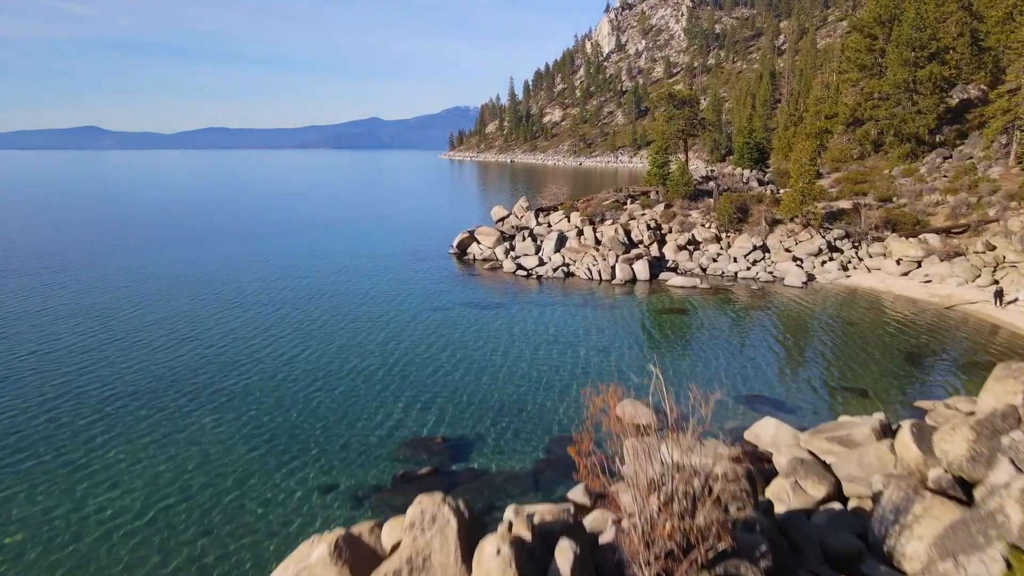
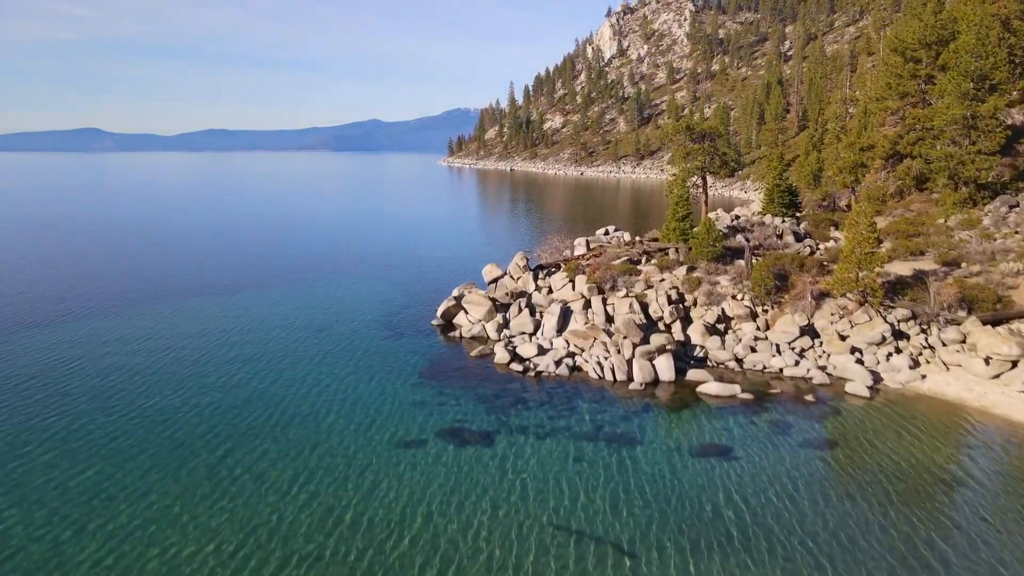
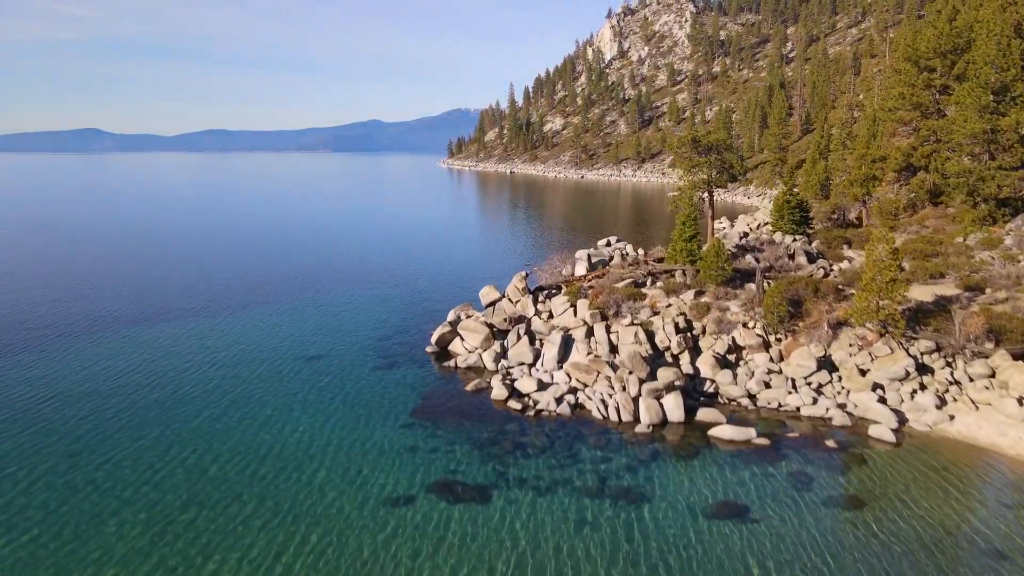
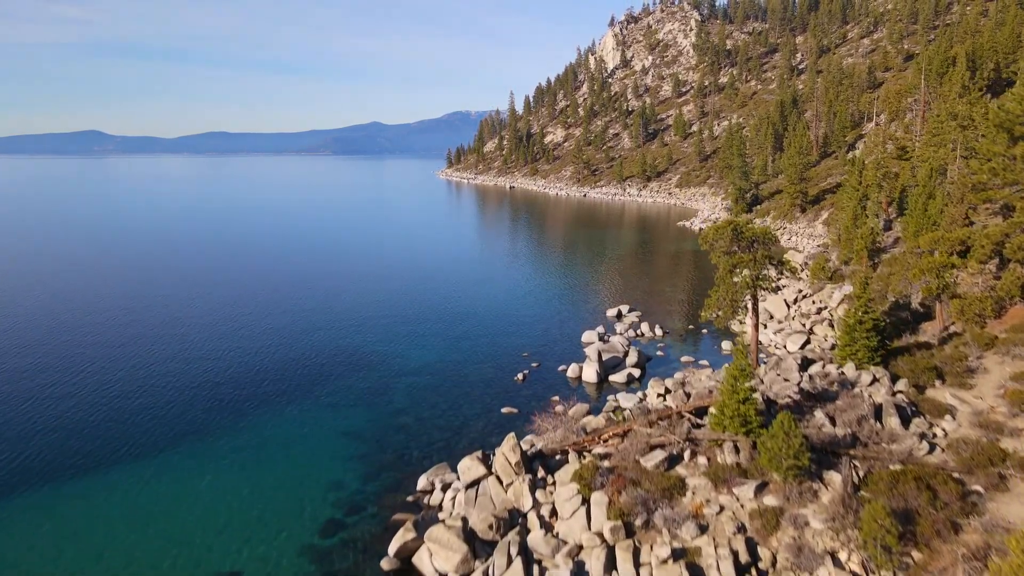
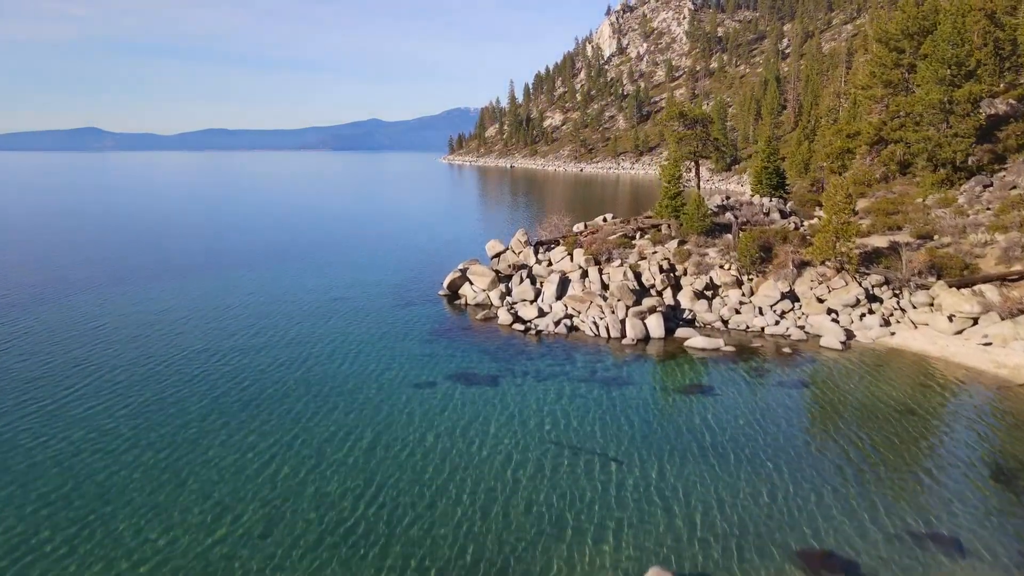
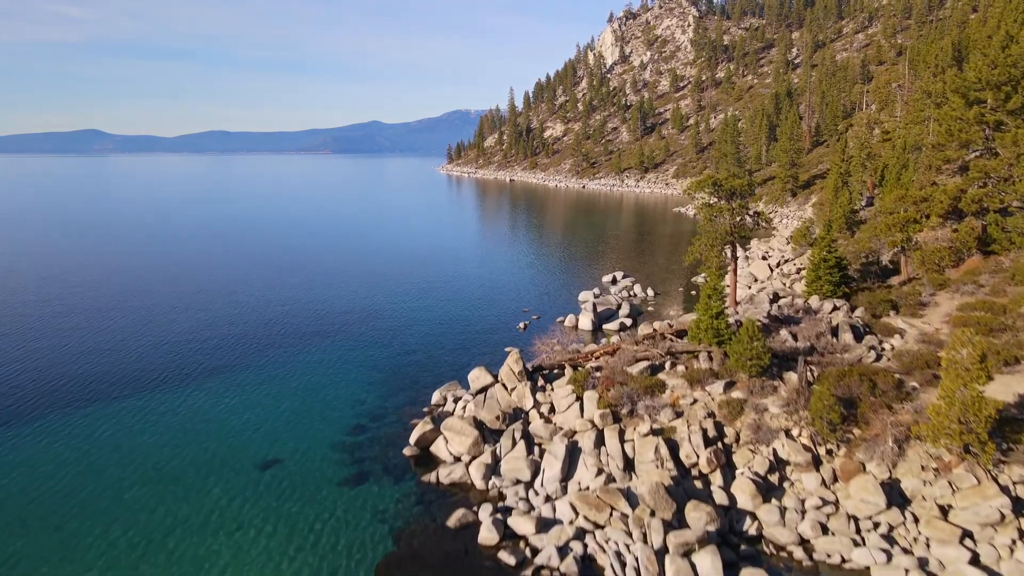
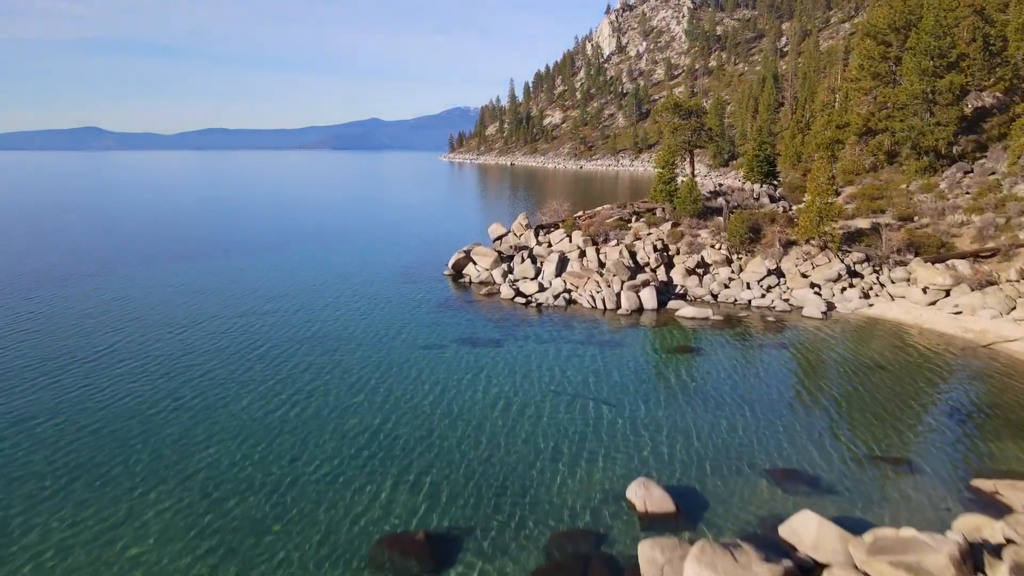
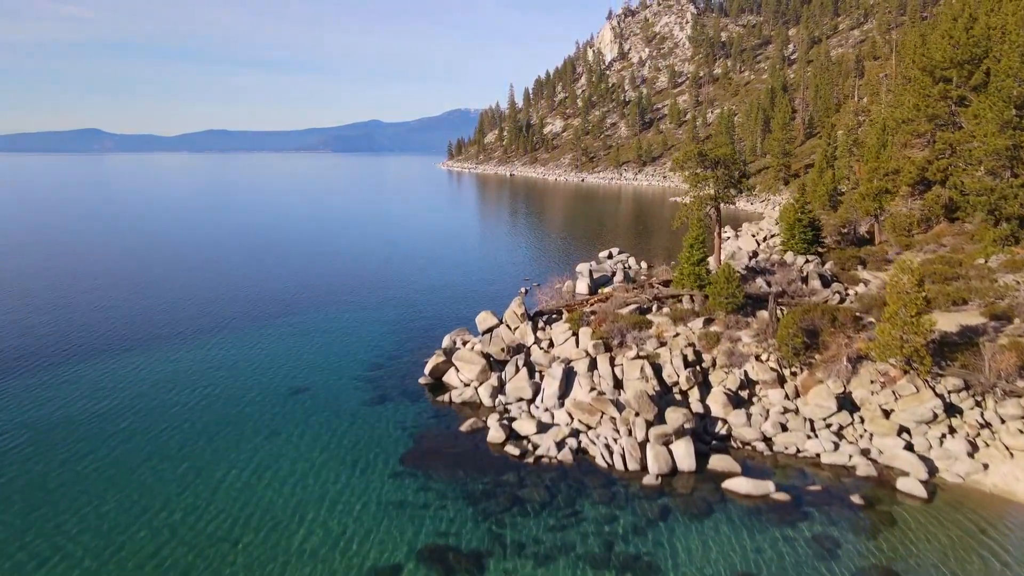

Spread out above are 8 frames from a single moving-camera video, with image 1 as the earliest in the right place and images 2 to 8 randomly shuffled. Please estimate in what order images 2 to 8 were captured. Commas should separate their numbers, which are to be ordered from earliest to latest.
7, 5, 2, 3, 8, 6, 4
